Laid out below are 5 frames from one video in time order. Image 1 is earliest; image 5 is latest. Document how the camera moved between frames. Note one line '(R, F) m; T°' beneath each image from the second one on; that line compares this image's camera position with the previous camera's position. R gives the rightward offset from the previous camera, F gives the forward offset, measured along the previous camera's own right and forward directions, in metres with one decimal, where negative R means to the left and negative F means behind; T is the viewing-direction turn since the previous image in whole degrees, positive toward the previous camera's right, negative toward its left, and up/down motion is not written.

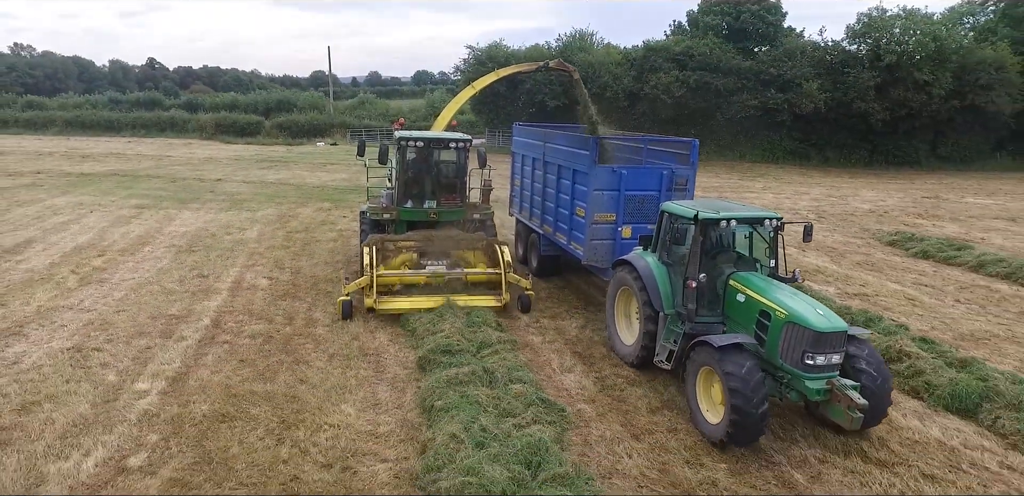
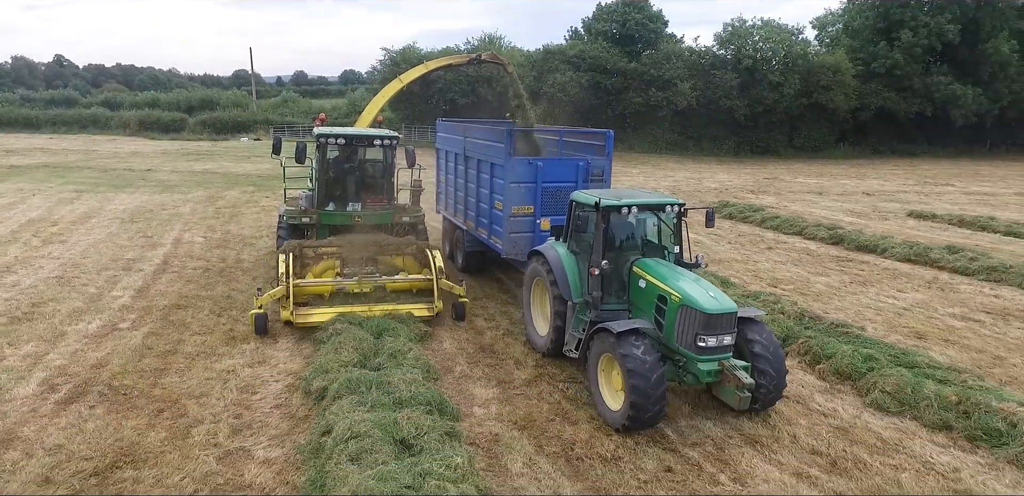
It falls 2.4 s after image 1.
(+0.9, -3.0) m; +6°
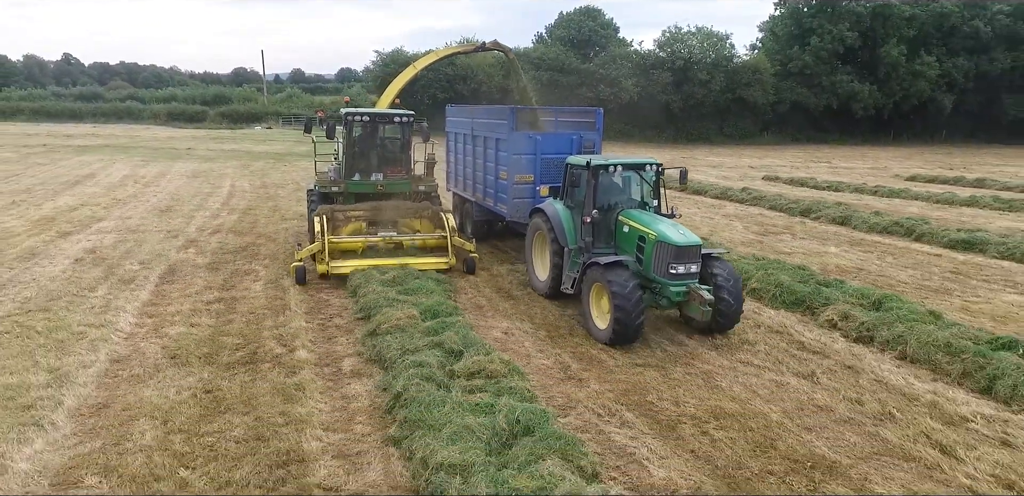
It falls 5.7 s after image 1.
(+1.5, -5.8) m; 0°
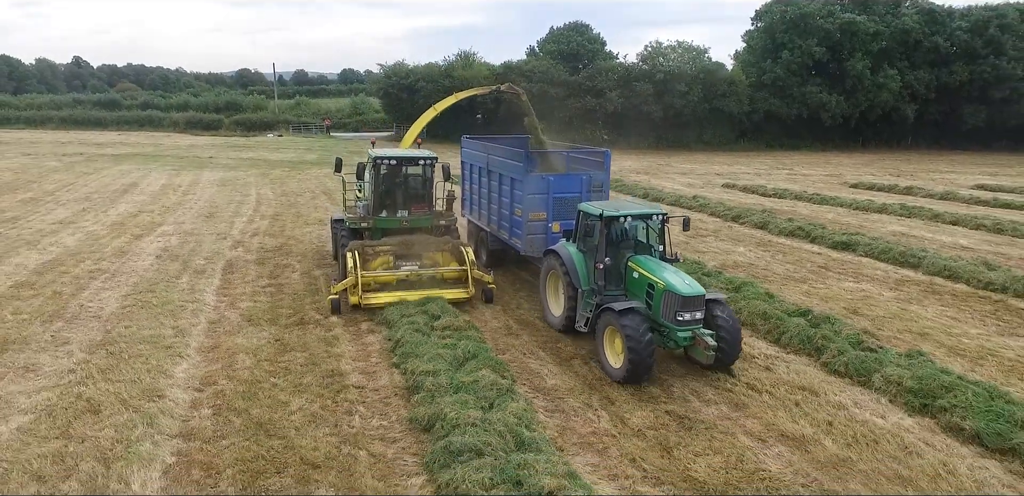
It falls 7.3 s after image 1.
(+0.6, -2.9) m; 0°
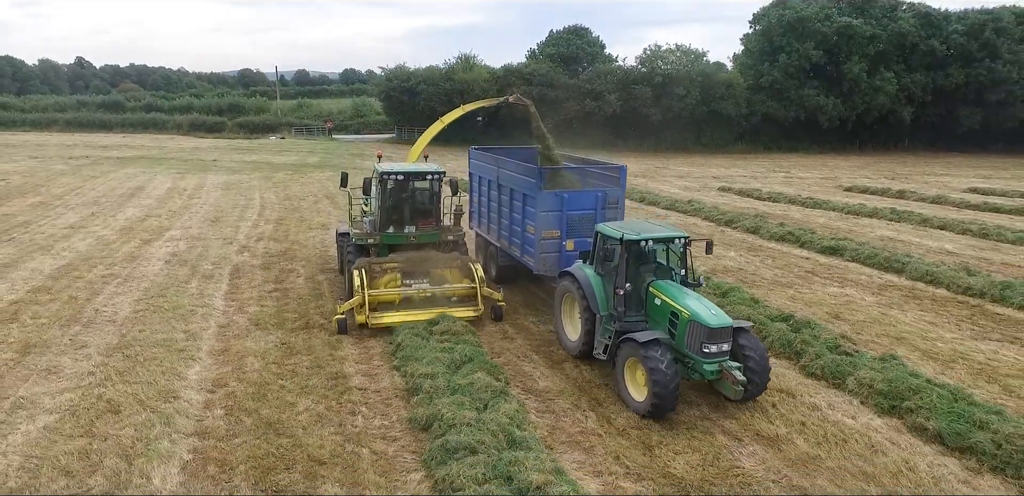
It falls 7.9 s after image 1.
(+0.1, -0.4) m; 0°
